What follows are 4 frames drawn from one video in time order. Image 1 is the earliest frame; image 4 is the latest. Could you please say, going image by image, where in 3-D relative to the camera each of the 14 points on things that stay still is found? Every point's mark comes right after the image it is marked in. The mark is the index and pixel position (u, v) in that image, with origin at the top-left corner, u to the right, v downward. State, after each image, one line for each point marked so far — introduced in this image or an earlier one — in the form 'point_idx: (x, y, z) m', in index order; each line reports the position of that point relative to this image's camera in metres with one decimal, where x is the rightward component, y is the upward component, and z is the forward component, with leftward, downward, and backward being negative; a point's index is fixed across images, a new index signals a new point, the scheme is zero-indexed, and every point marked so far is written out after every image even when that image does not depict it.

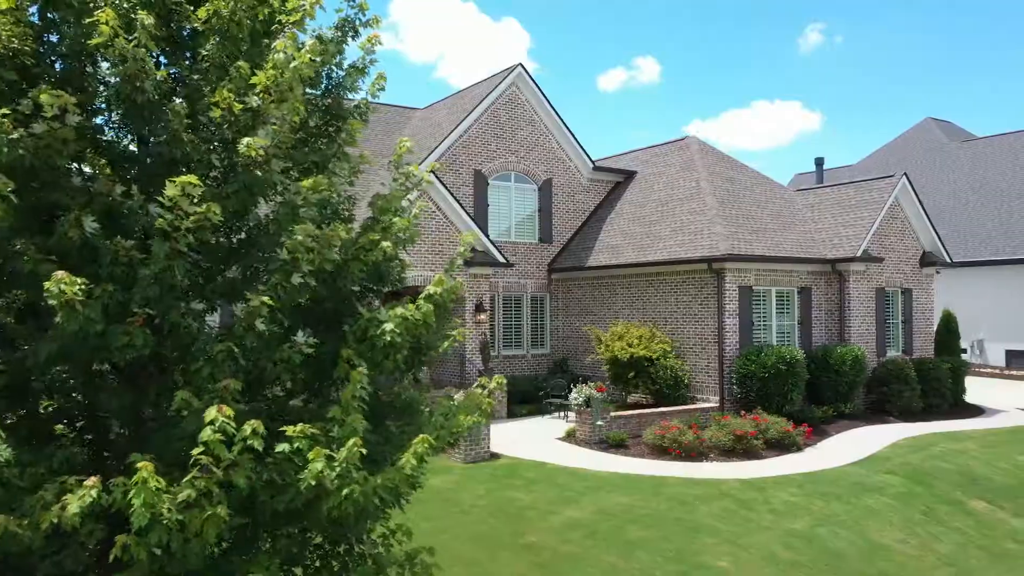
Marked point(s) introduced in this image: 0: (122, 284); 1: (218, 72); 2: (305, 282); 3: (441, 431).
0: (-2.2, 0.0, +4.3) m
1: (-2.0, +1.4, +5.1) m
2: (-1.2, 0.0, +4.6) m
3: (-0.5, -1.0, +5.3) m
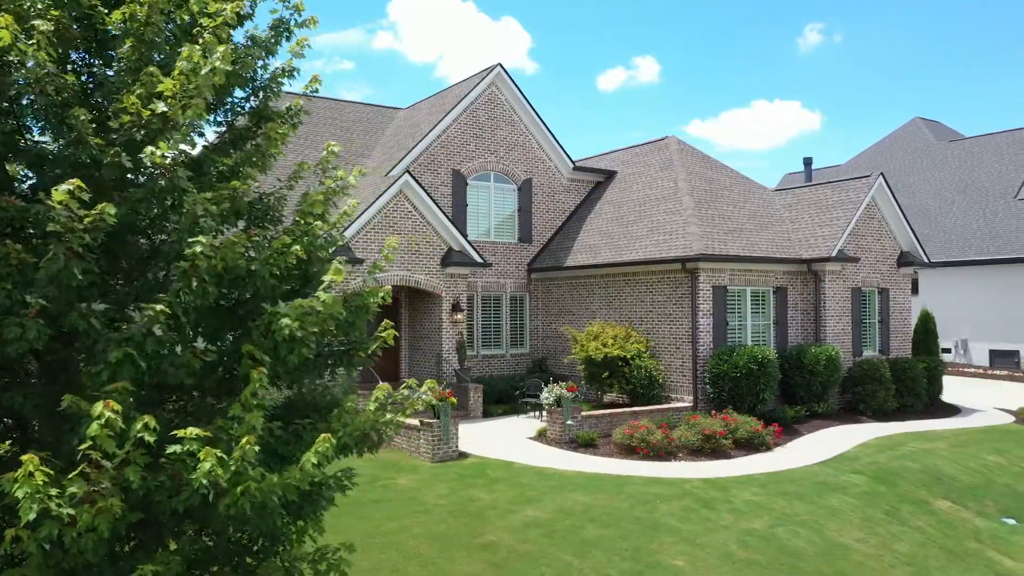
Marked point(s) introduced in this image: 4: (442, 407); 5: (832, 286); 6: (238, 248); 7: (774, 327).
0: (-2.8, 0.0, +4.3) m
1: (-2.6, +1.4, +5.2) m
2: (-1.8, 0.0, +4.6) m
3: (-1.1, -1.0, +5.3) m
4: (-1.3, -2.3, +14.5) m
5: (+8.3, 0.0, +19.8) m
6: (-1.7, +0.2, +4.8) m
7: (+6.7, -1.0, +19.5) m
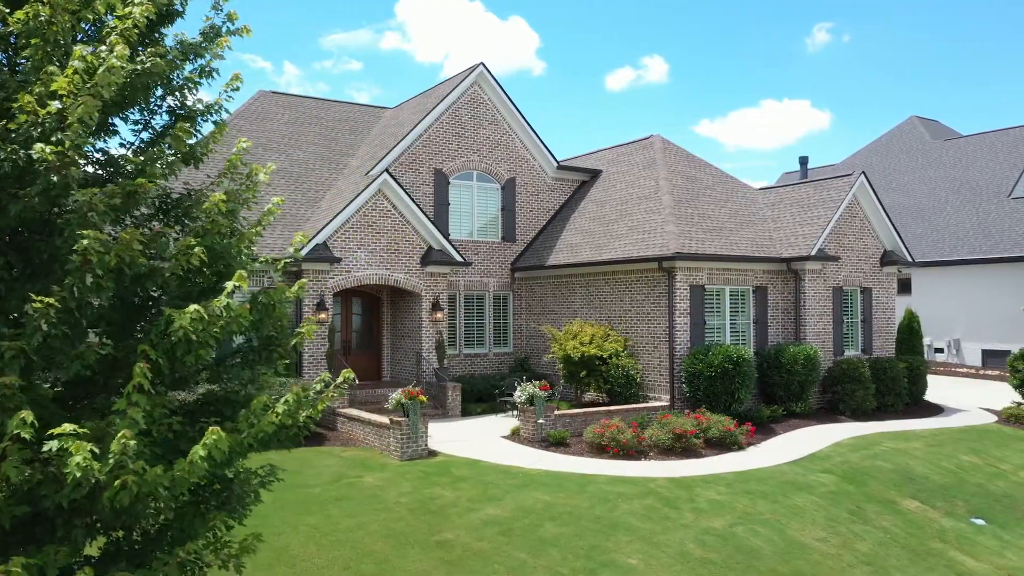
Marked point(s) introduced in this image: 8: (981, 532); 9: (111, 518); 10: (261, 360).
0: (-3.5, +0.1, +4.3) m
1: (-3.2, +1.5, +5.2) m
2: (-2.5, 0.0, +4.6) m
3: (-1.8, -1.0, +5.3) m
4: (-1.9, -2.2, +14.5) m
5: (+7.7, +0.1, +19.7) m
6: (-2.4, +0.3, +4.8) m
7: (+6.1, -1.0, +19.4) m
8: (+7.6, -4.0, +12.5) m
9: (-2.5, -1.4, +4.7) m
10: (-2.0, -0.5, +5.9) m
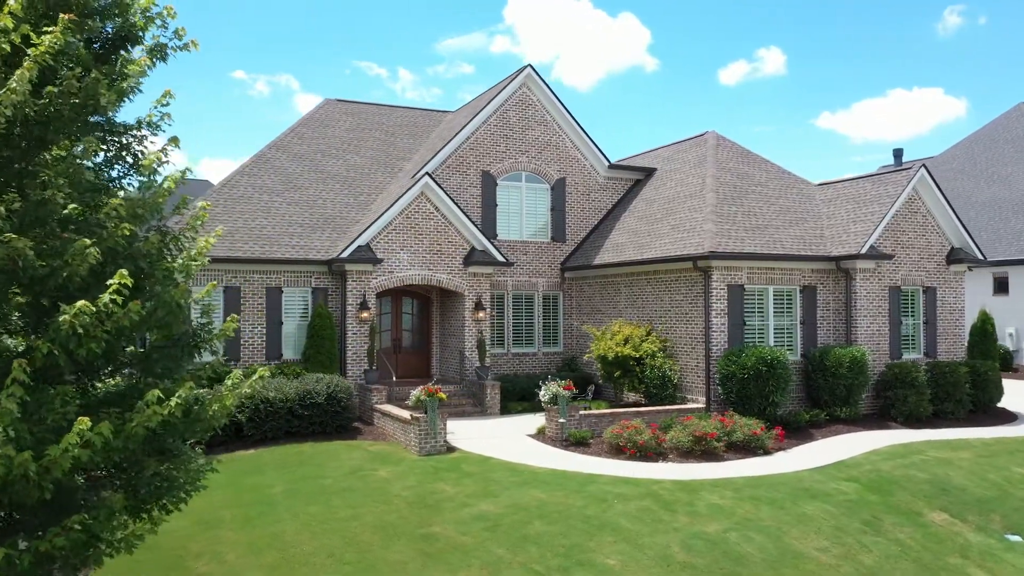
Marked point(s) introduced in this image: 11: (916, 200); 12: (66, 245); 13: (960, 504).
0: (-4.5, 0.0, +5.1) m
1: (-4.2, +1.5, +5.9) m
2: (-3.5, 0.0, +5.3) m
3: (-2.7, -1.0, +5.8) m
4: (-1.6, -2.2, +15.0) m
5: (+8.7, +0.1, +18.8) m
6: (-3.4, +0.2, +5.4) m
7: (+7.1, -1.0, +18.7) m
8: (+7.6, -4.0, +11.6) m
9: (-3.5, -1.4, +5.4) m
10: (-2.8, -0.6, +6.4) m
11: (+10.3, +2.2, +19.5) m
12: (-3.3, +0.3, +5.7) m
13: (+7.7, -3.7, +13.0) m
